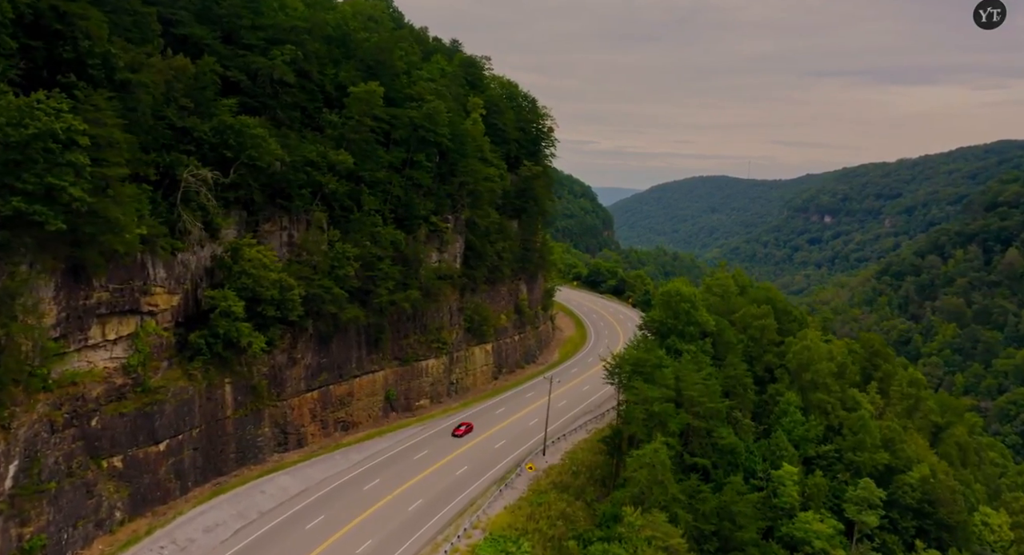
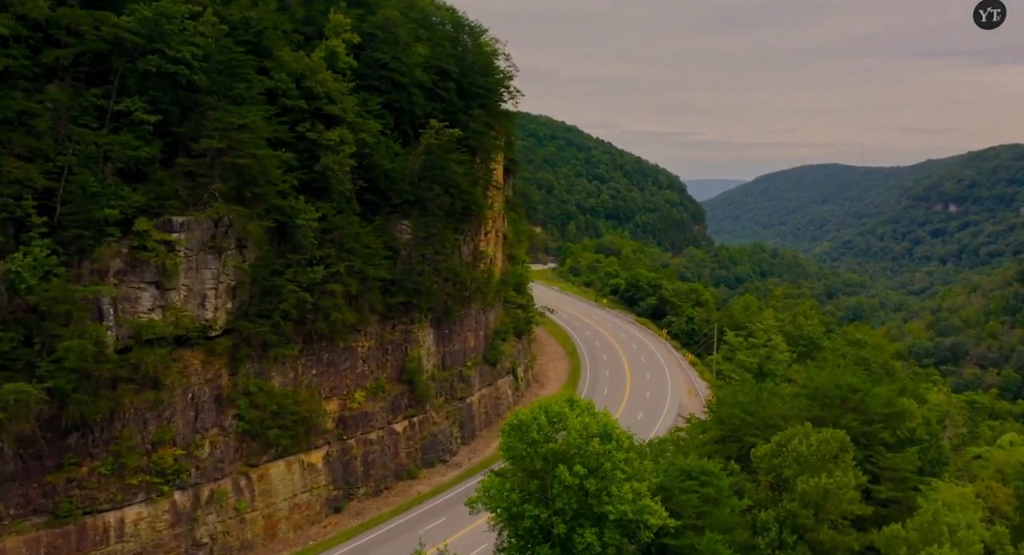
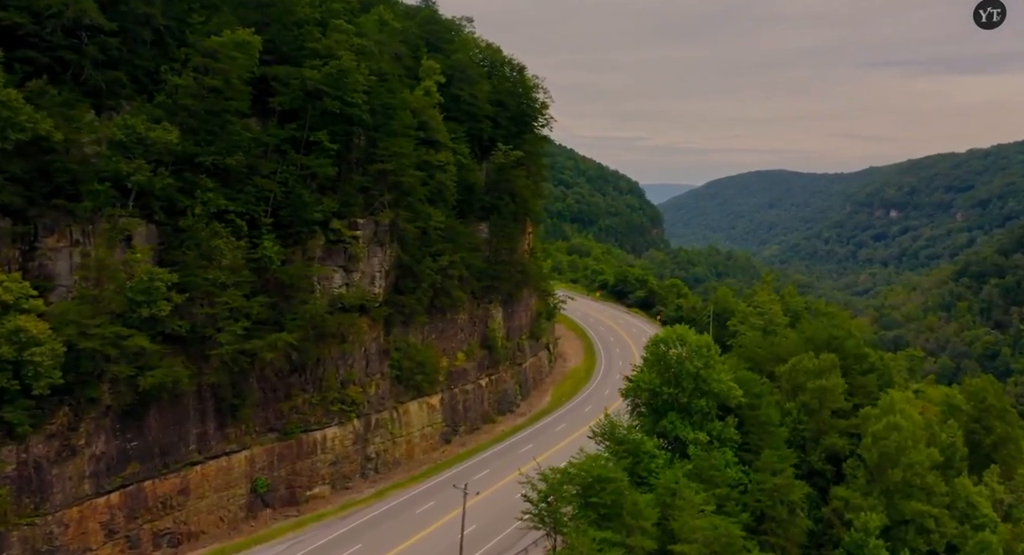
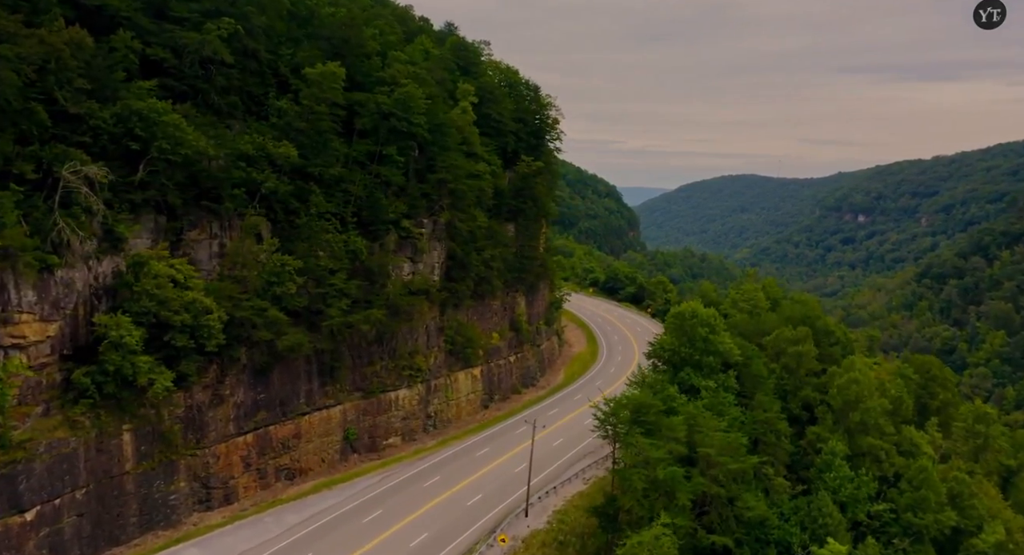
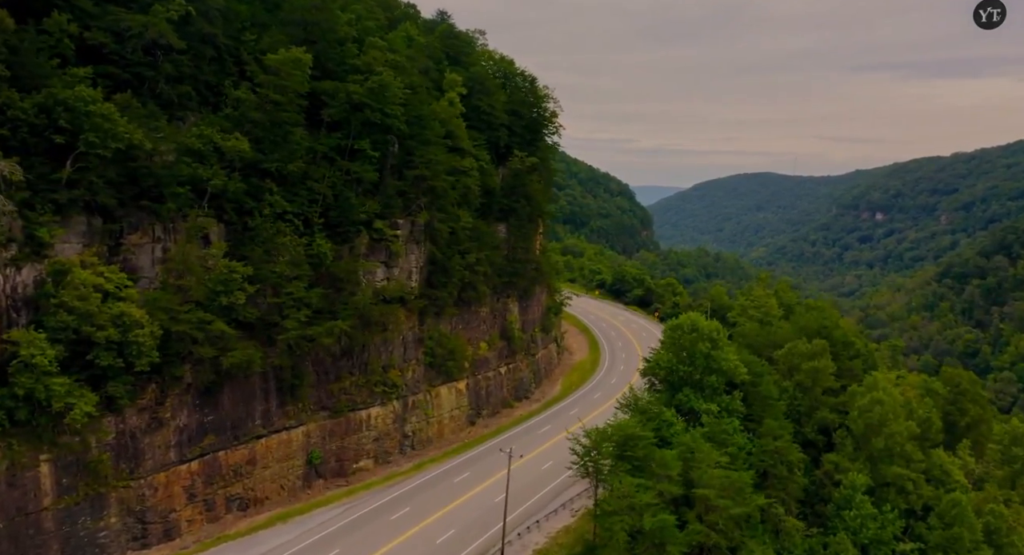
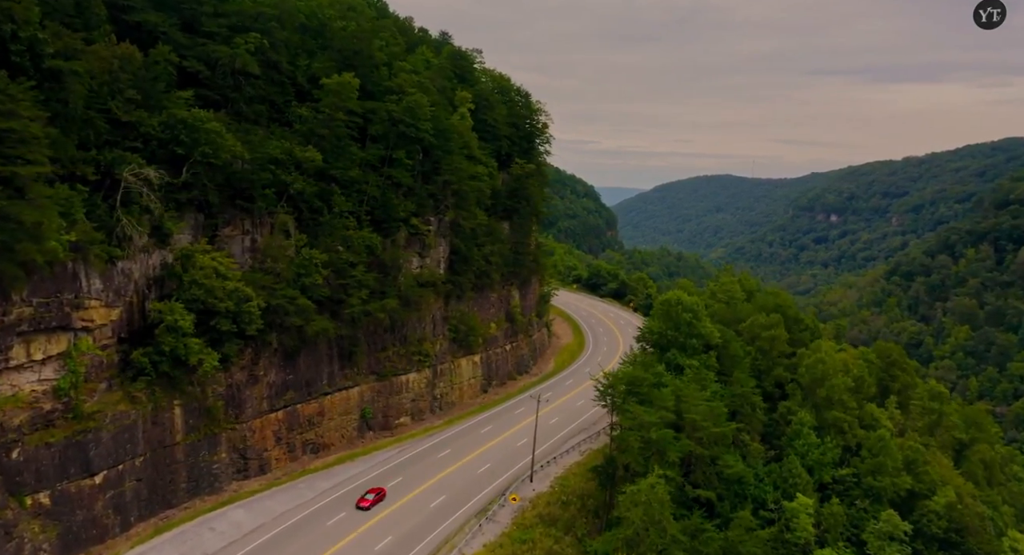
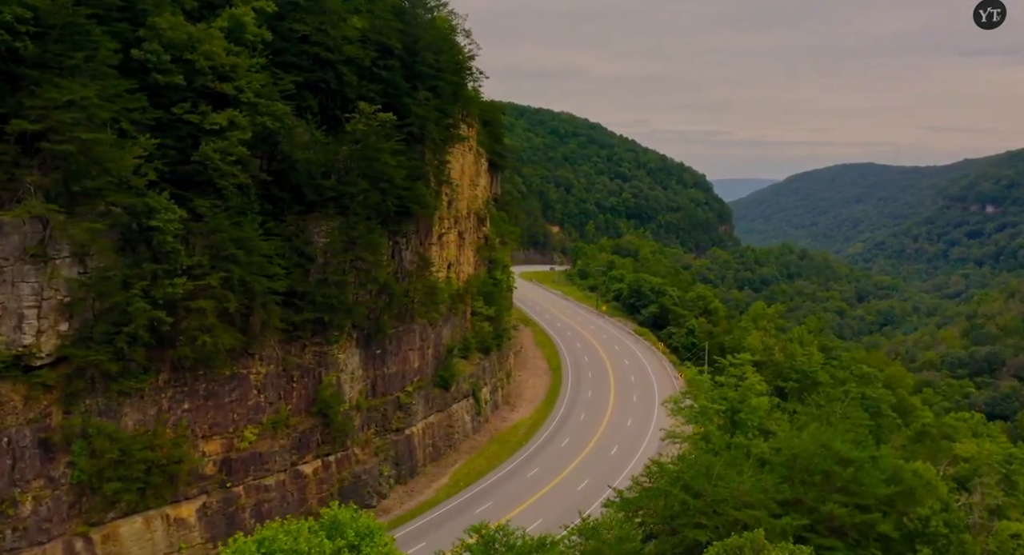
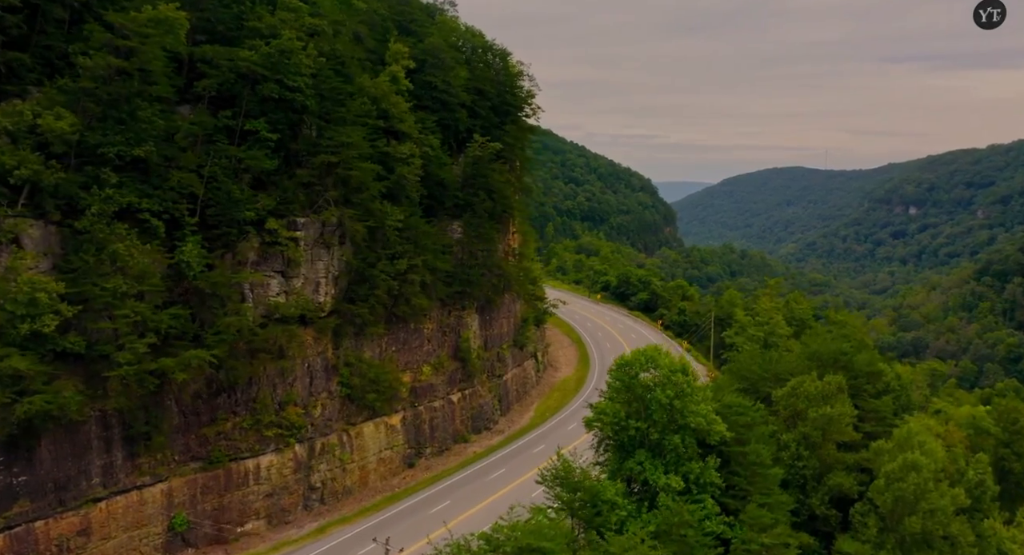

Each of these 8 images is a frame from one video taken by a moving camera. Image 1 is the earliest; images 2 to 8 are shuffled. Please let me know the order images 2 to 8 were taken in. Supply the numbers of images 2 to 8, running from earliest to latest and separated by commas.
6, 4, 5, 3, 8, 2, 7
